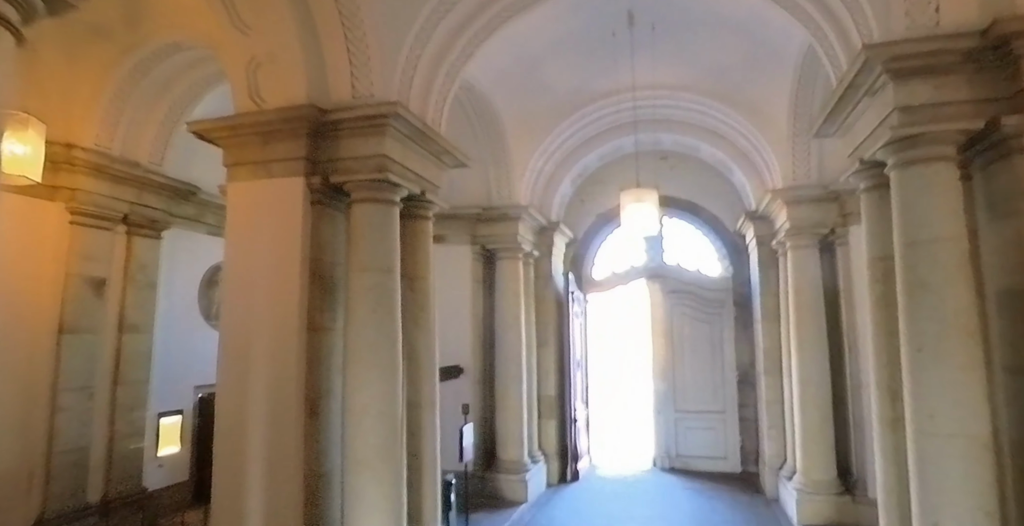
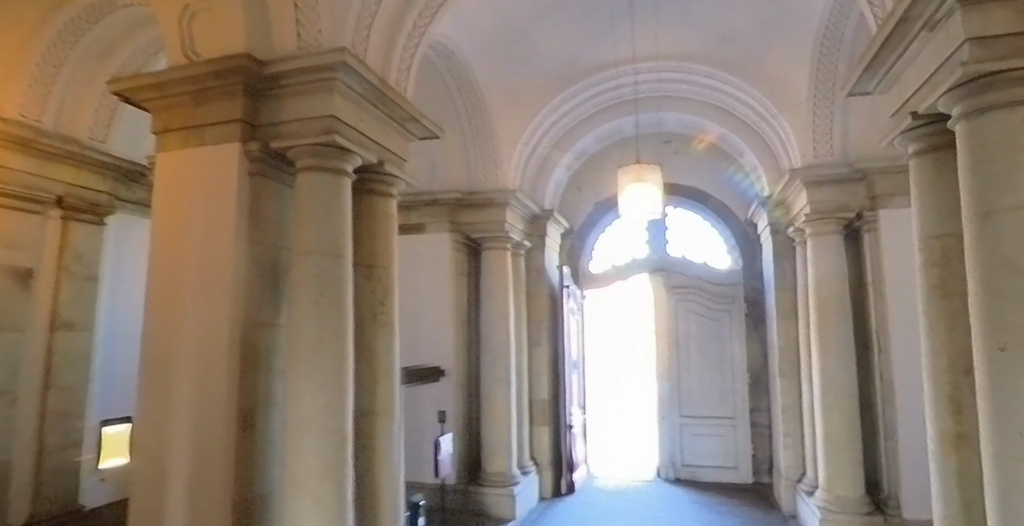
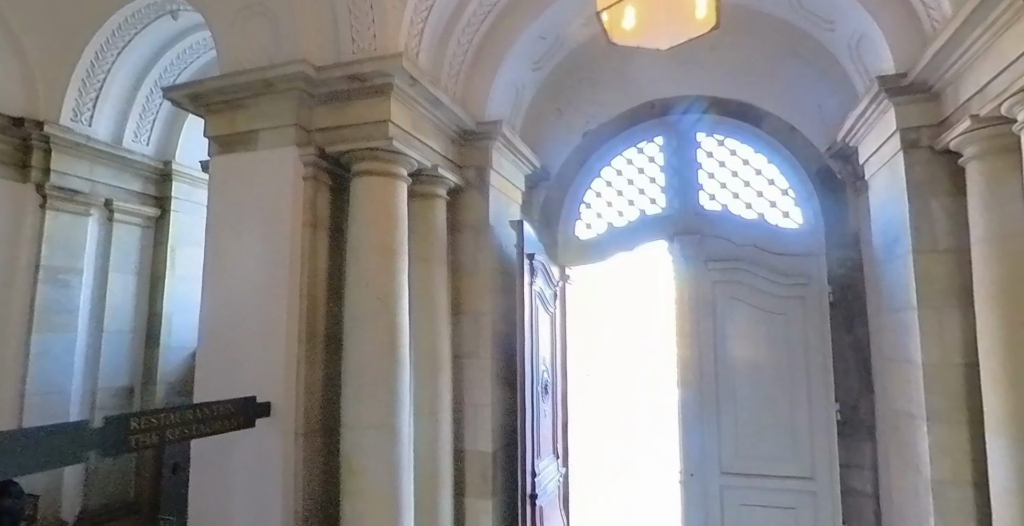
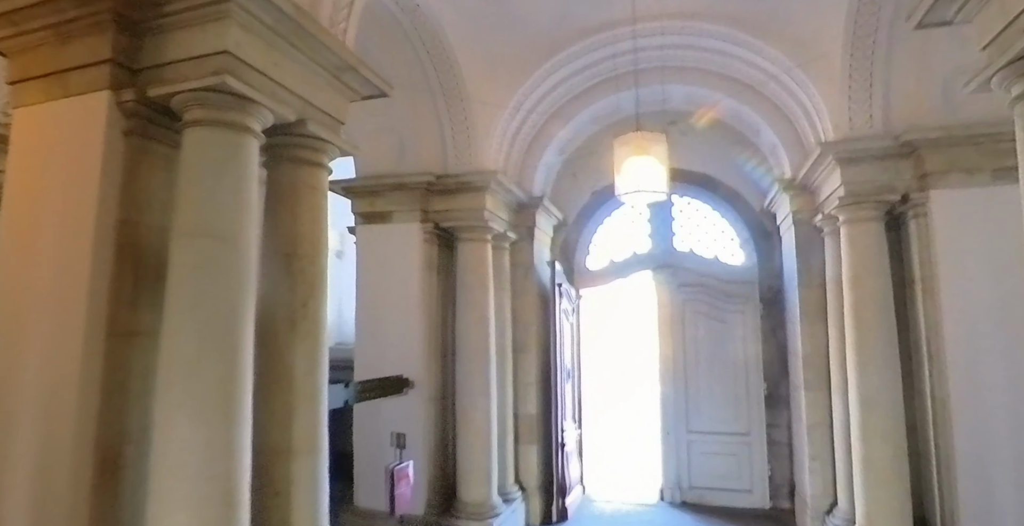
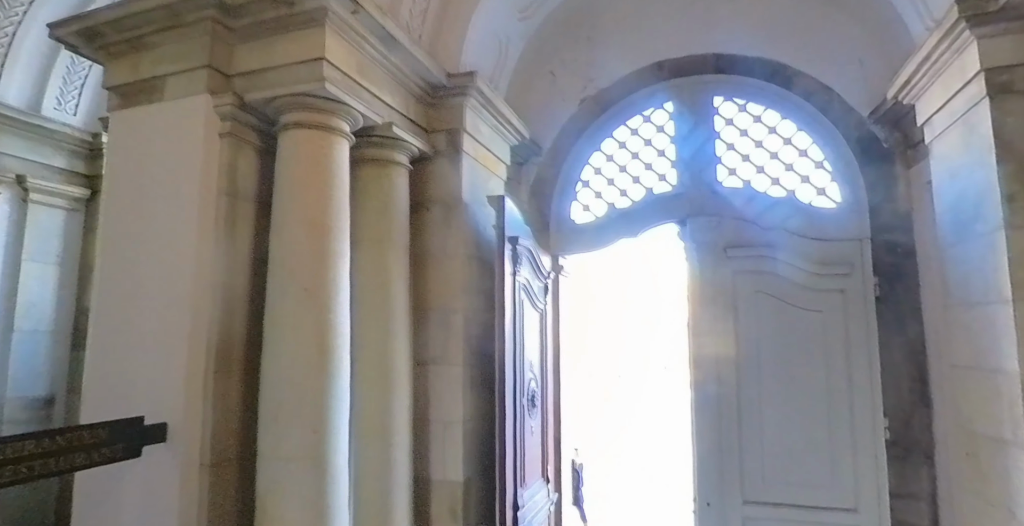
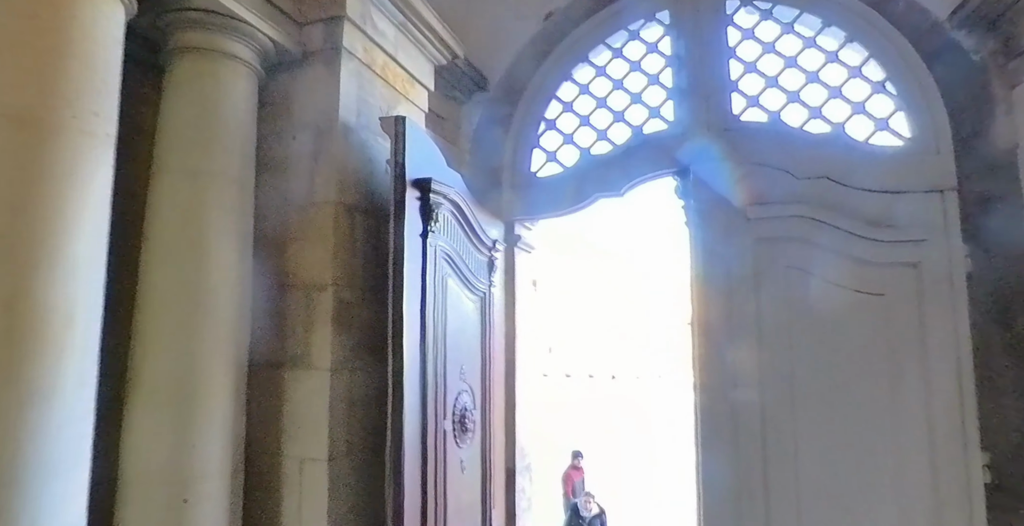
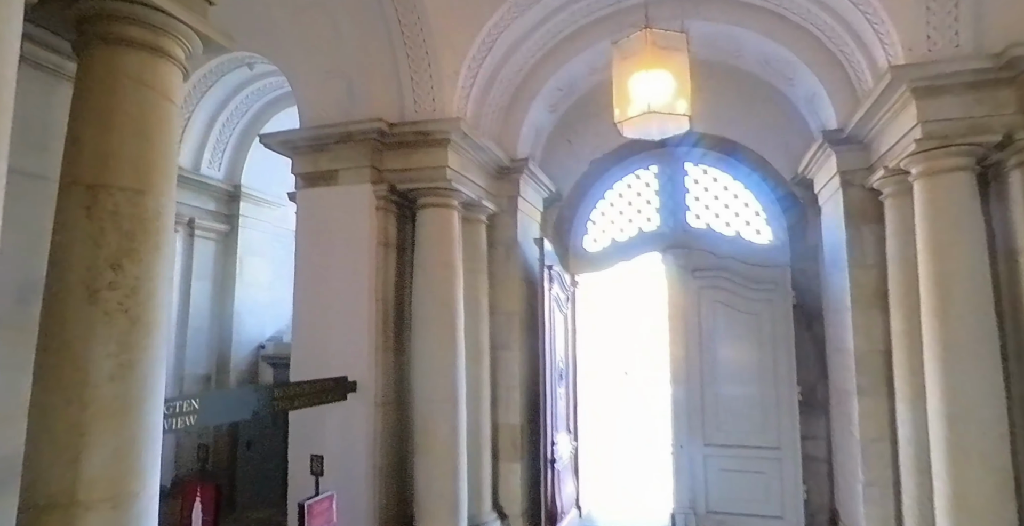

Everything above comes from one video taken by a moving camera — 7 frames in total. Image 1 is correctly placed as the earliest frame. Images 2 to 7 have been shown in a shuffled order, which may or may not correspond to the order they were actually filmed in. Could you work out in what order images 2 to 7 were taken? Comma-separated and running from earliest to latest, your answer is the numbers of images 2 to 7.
2, 4, 7, 3, 5, 6
